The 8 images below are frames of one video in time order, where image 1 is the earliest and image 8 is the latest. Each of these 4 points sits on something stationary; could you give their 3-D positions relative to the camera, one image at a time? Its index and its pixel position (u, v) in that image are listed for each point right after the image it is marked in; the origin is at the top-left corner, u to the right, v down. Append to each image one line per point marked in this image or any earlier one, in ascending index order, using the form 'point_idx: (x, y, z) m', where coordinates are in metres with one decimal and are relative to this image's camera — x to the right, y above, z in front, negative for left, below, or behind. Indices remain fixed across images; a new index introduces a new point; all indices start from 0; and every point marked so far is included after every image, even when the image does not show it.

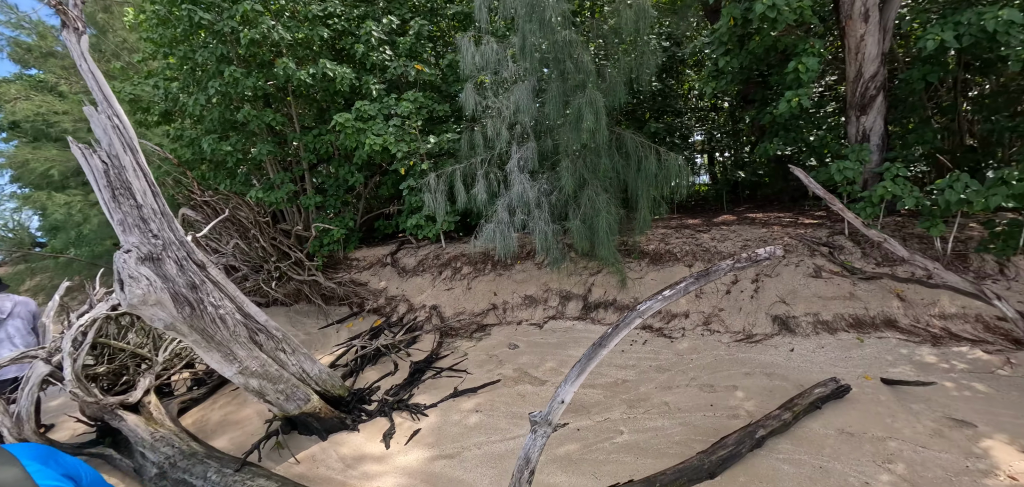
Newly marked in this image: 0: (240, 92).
0: (-4.0, +2.3, +6.0) m
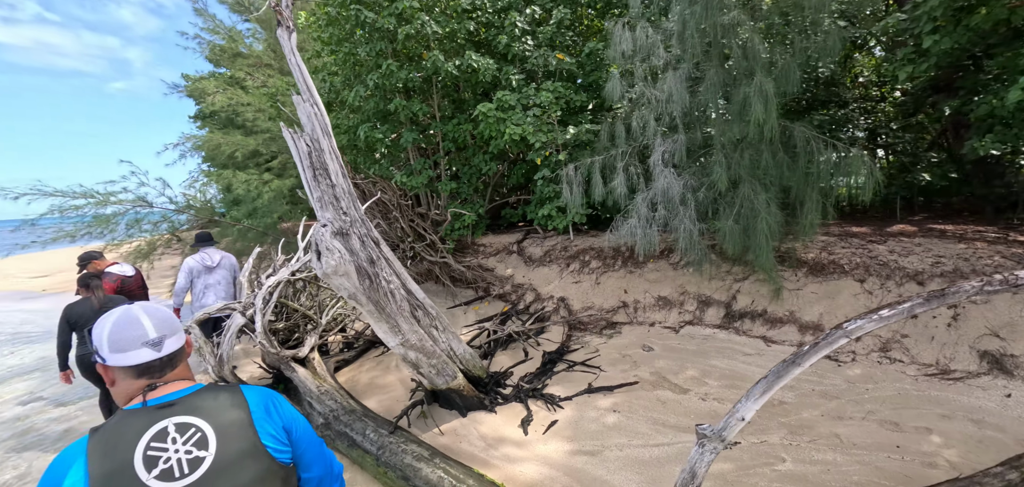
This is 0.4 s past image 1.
0: (-1.8, +2.6, +6.4) m
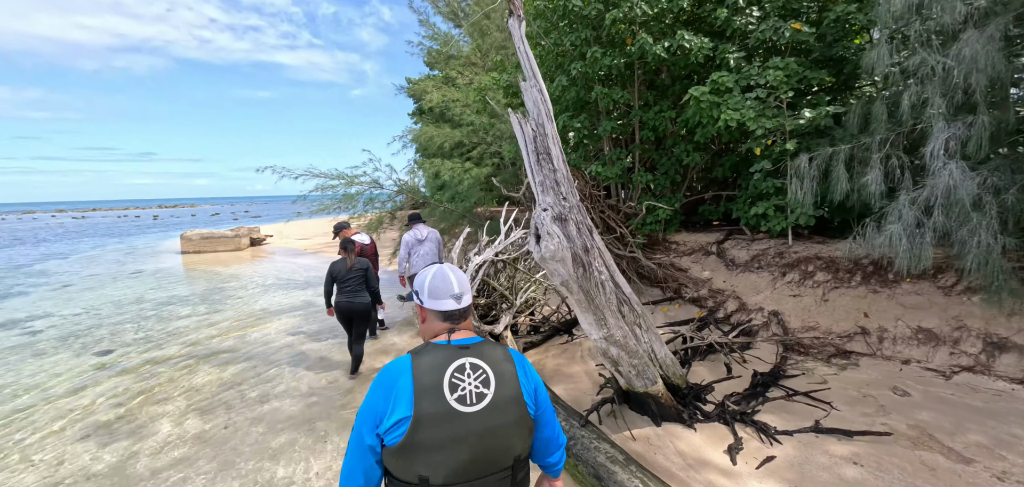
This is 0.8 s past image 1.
0: (+1.3, +2.7, +6.4) m
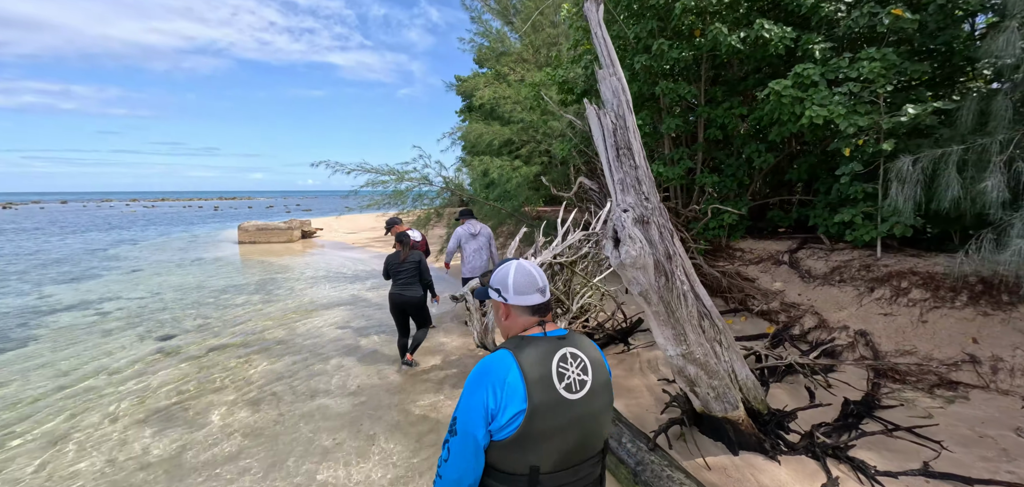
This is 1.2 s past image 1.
0: (+2.2, +2.7, +6.0) m
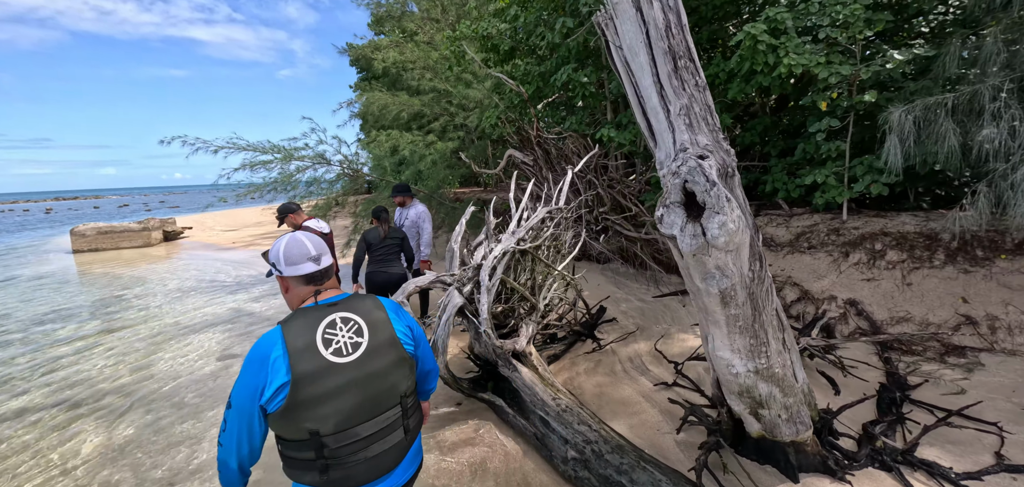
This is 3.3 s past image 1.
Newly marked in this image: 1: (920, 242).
0: (+1.3, +3.0, +5.1) m
1: (+4.5, 0.0, +4.4) m
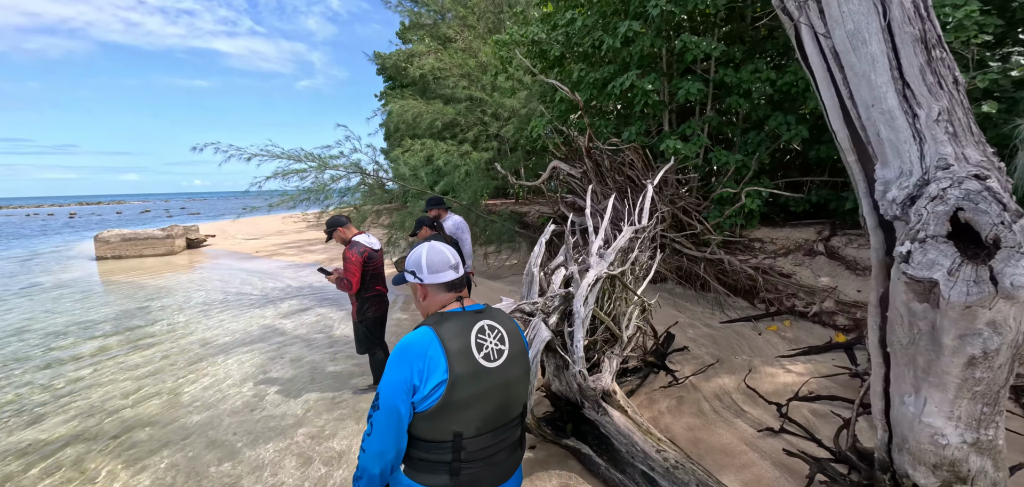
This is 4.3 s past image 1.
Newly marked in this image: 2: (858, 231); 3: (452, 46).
0: (+2.1, +2.7, +4.7) m
1: (+5.2, -0.3, +3.9) m
2: (+4.5, +0.2, +5.2) m
3: (-1.4, +4.8, +10.0) m
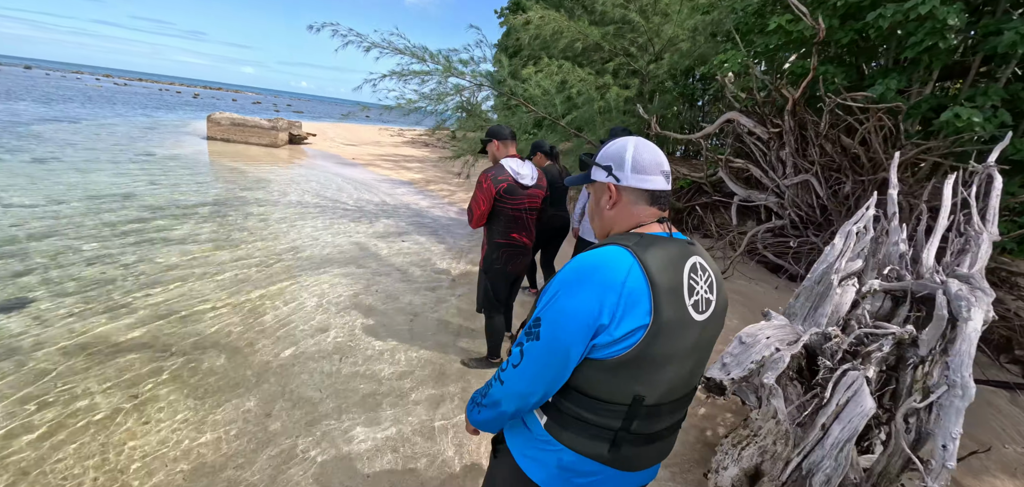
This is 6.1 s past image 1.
0: (+4.1, +2.5, +2.8) m
1: (+6.4, -1.2, +2.0) m
2: (+6.0, -0.5, +3.3) m
3: (+2.0, +5.8, +8.1) m
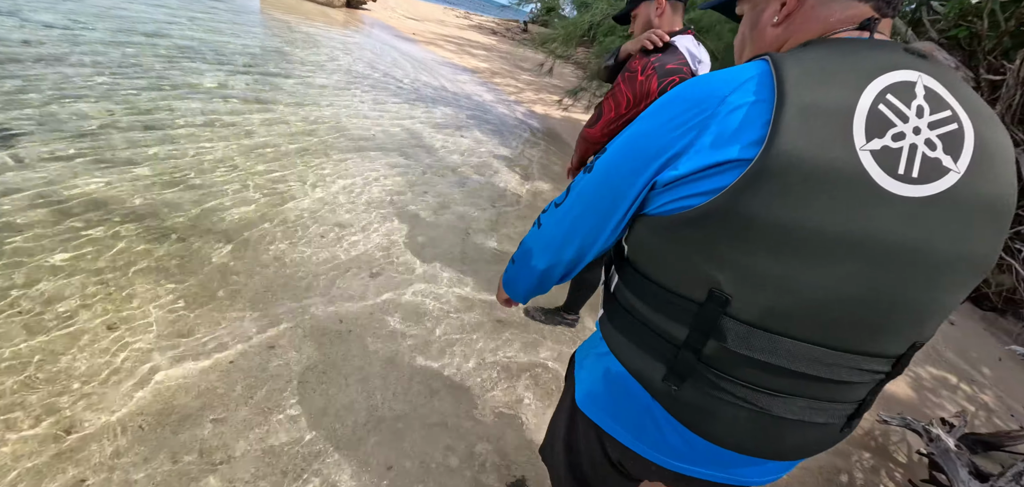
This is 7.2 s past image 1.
0: (+5.0, +1.9, +1.1) m
1: (+6.5, -2.2, +1.0) m
2: (+6.4, -1.2, +2.1) m
3: (+4.1, +6.6, +5.8) m
